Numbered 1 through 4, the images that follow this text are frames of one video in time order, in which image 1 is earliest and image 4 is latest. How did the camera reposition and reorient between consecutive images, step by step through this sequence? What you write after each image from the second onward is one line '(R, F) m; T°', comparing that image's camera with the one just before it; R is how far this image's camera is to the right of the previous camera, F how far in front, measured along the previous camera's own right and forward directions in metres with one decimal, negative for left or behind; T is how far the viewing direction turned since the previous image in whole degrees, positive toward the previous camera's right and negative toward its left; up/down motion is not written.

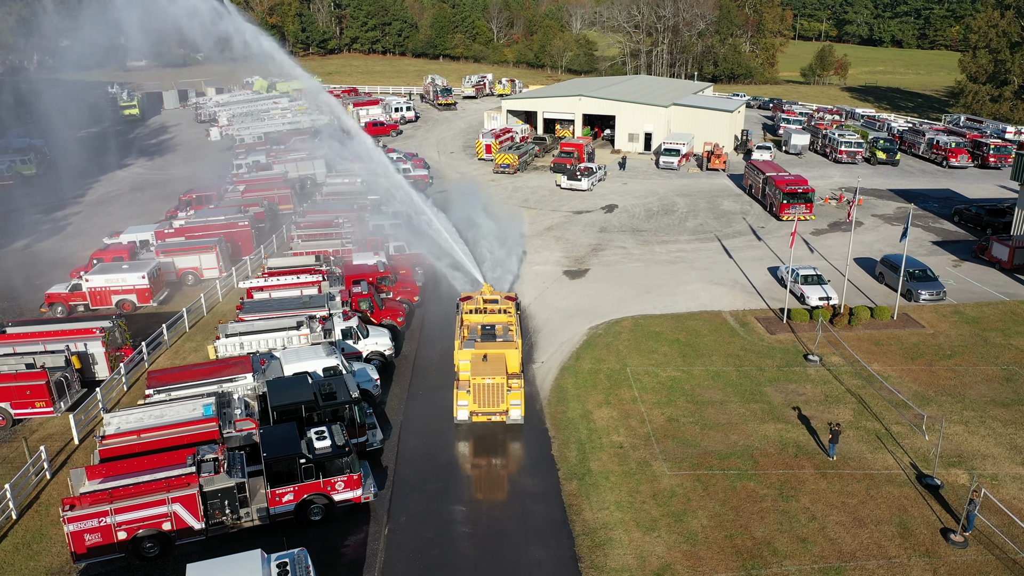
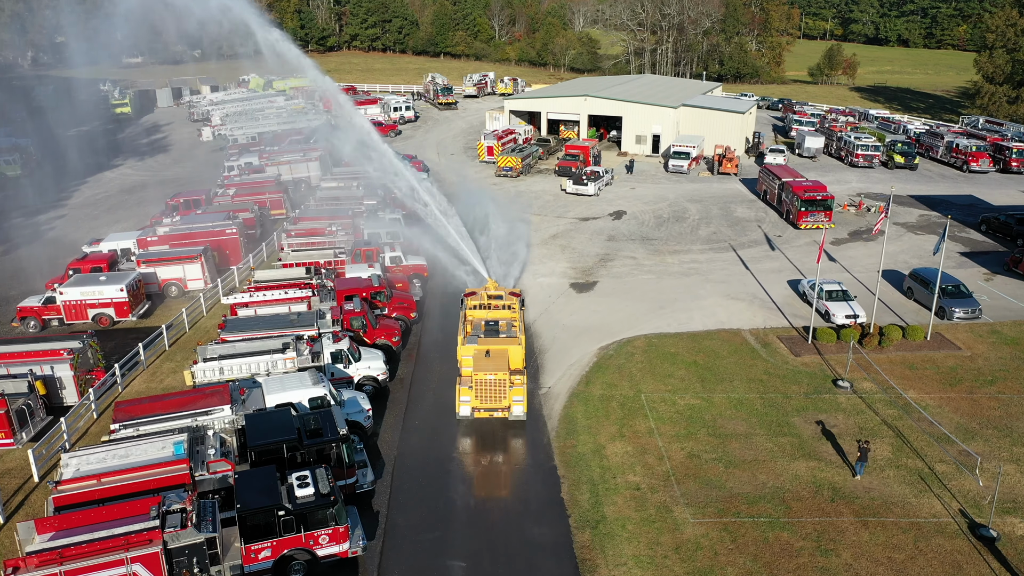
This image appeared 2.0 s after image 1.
(-0.1, +1.9) m; 0°
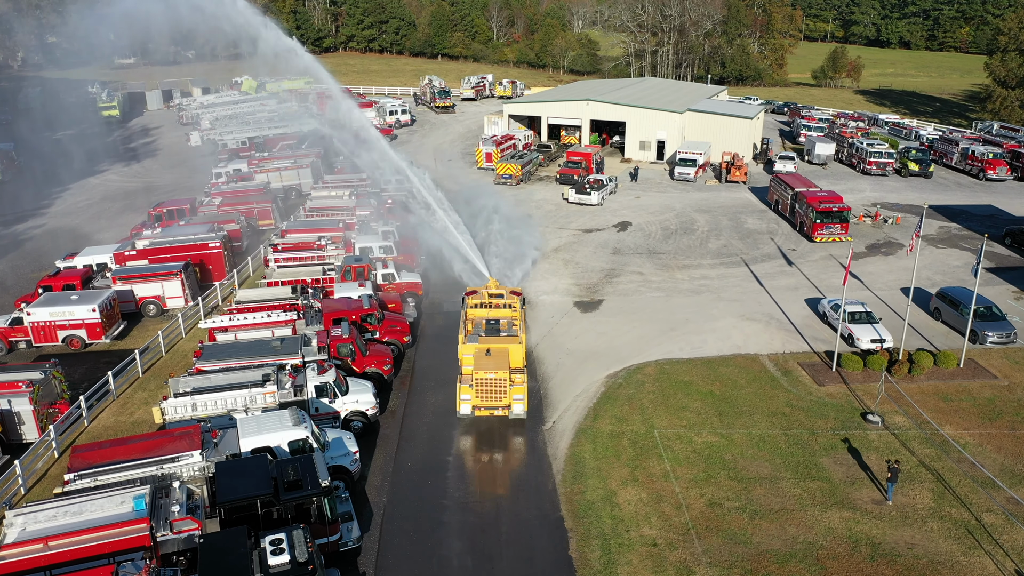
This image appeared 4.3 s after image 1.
(-0.1, +1.8) m; 0°
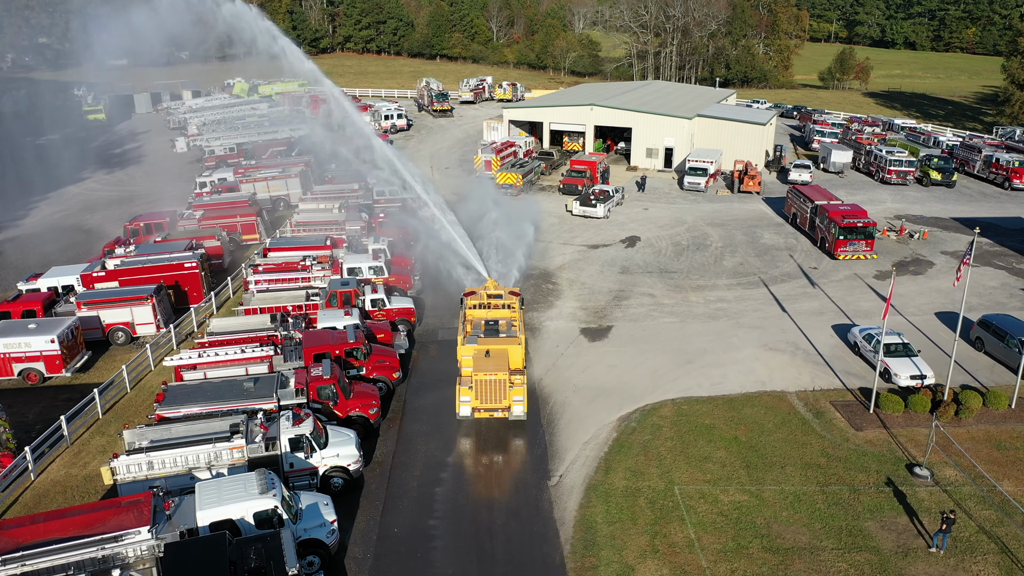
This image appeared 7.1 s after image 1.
(0.0, +2.4) m; 0°
